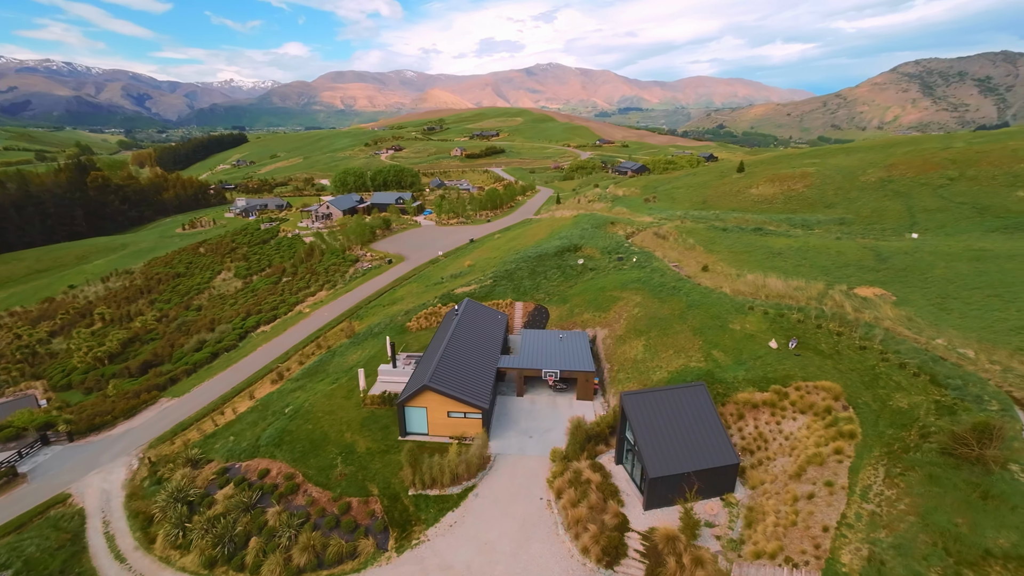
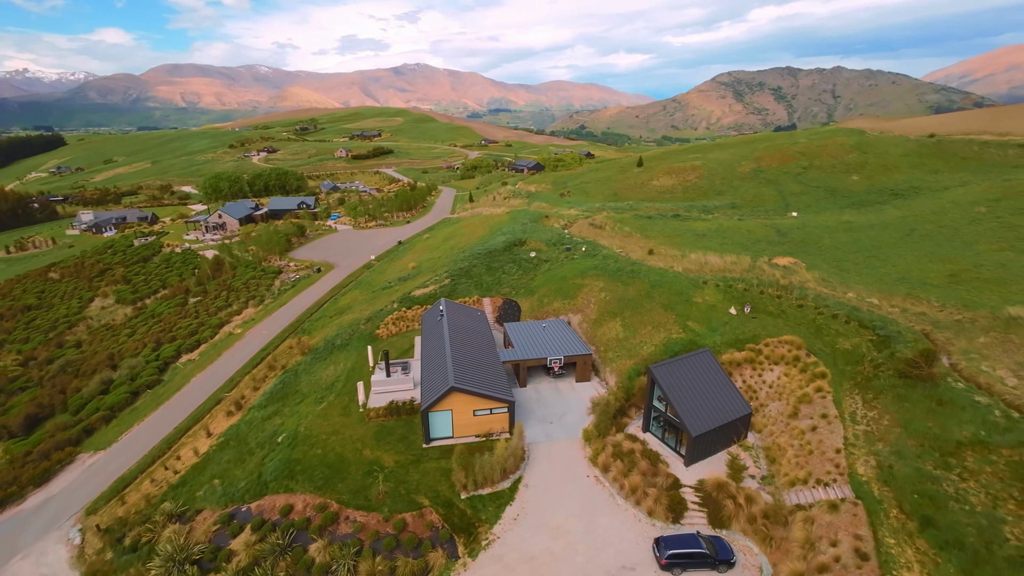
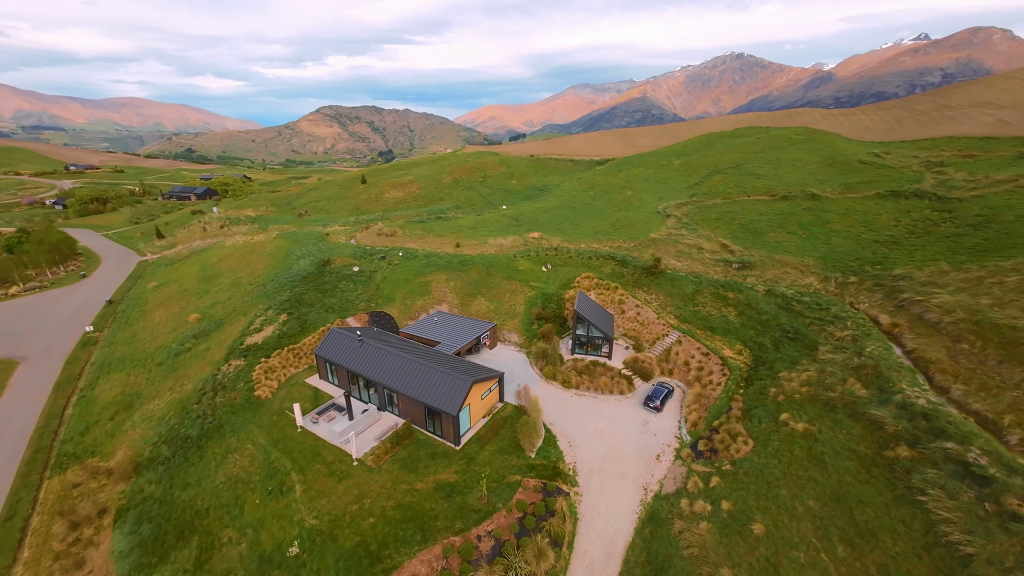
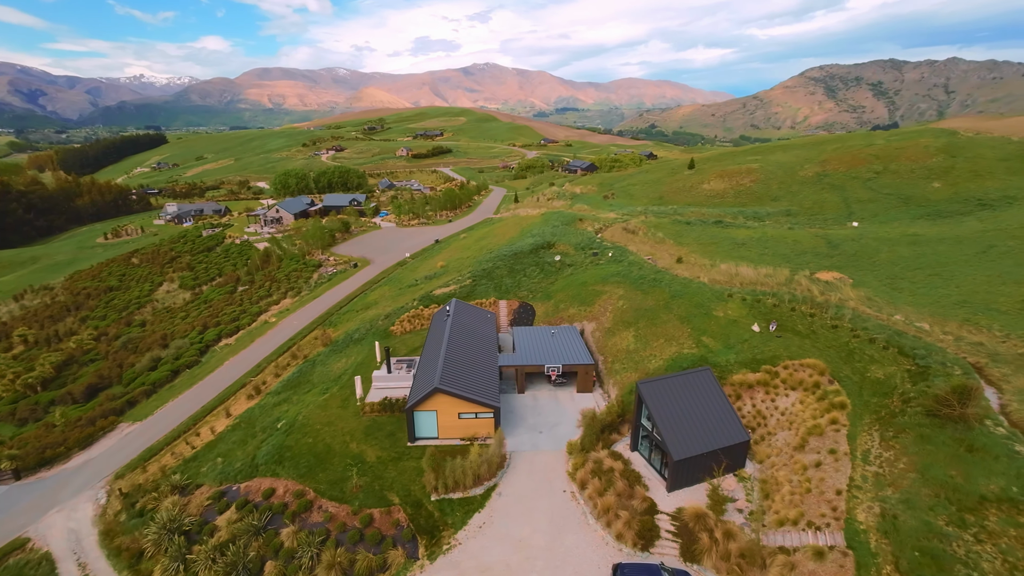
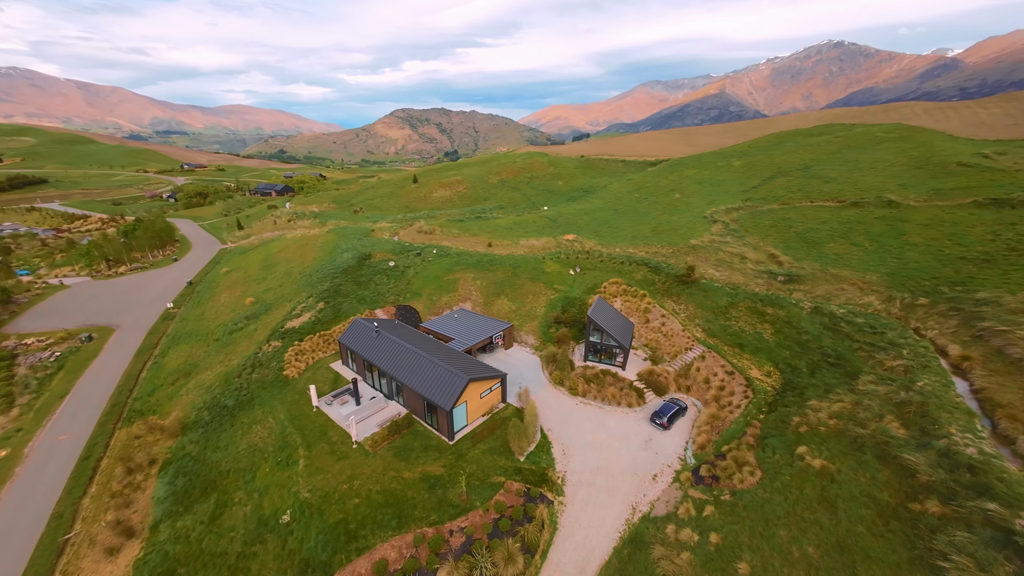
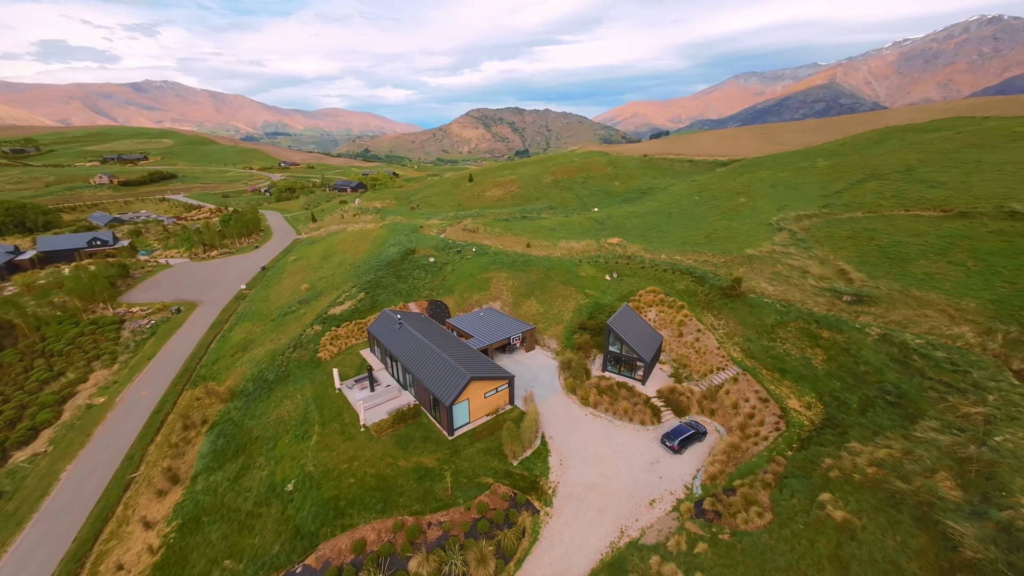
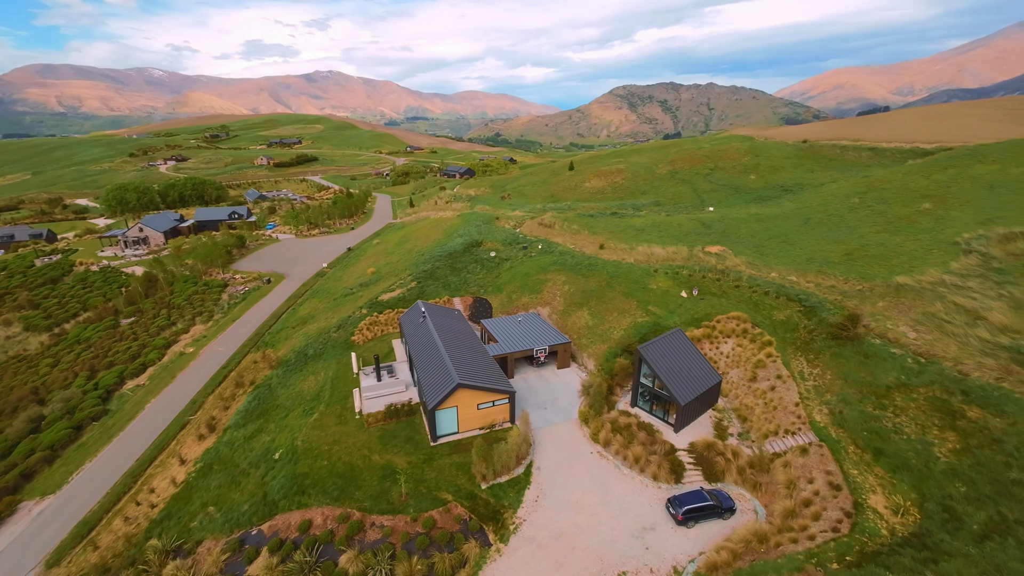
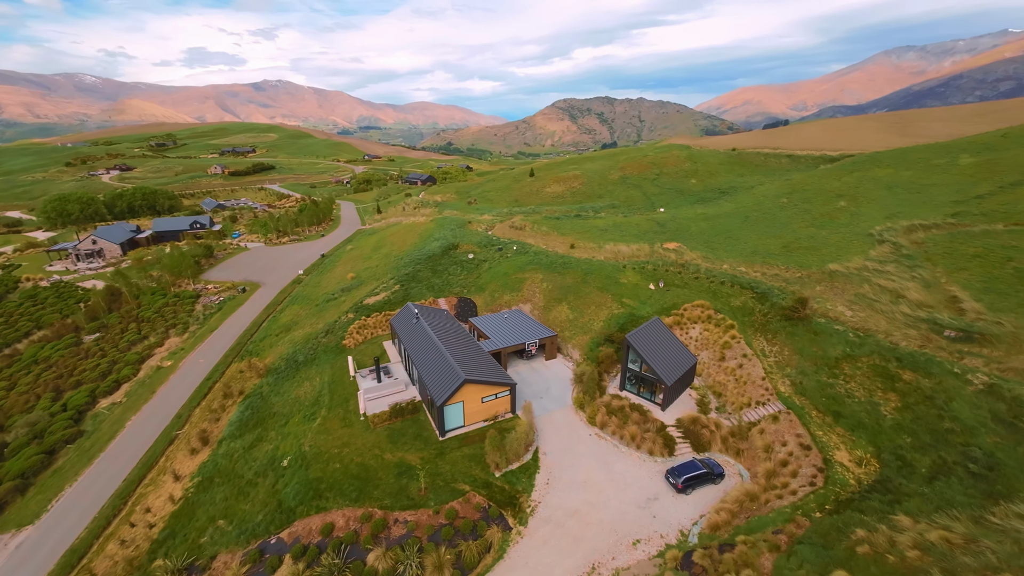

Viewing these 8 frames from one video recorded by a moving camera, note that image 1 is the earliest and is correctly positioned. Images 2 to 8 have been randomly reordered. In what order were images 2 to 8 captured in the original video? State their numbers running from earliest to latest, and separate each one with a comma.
4, 2, 7, 8, 6, 5, 3
